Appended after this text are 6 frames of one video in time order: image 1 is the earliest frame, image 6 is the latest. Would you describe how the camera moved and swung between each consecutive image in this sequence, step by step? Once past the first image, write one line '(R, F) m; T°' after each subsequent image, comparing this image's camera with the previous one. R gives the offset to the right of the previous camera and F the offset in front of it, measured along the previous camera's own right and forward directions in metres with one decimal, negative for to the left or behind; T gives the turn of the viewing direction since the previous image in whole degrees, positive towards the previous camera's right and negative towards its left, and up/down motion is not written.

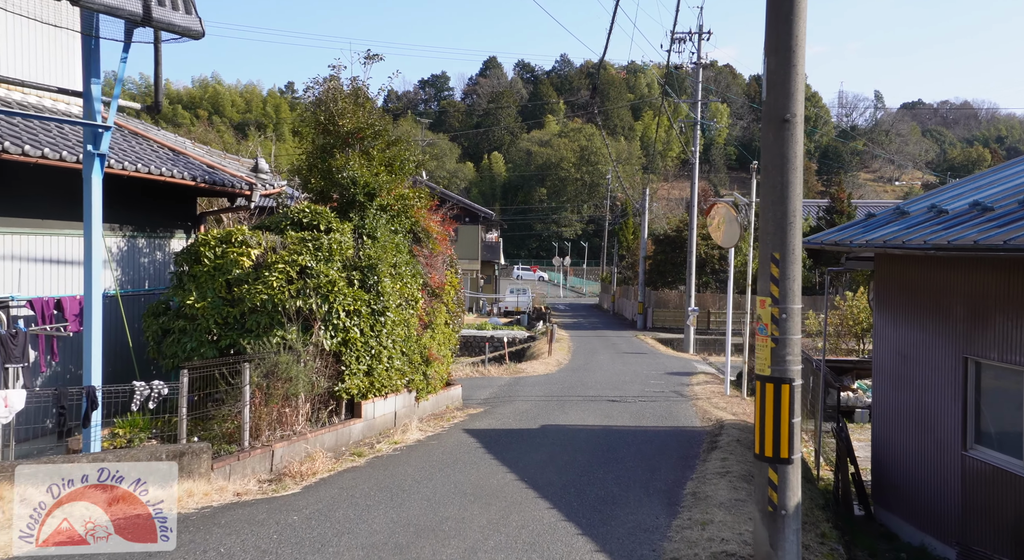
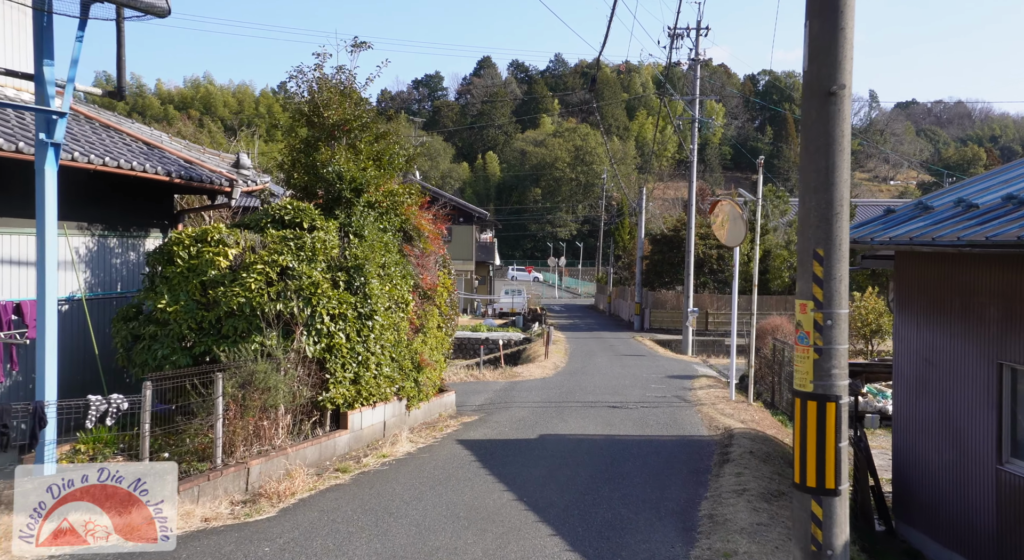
(0.0, +0.7) m; 0°
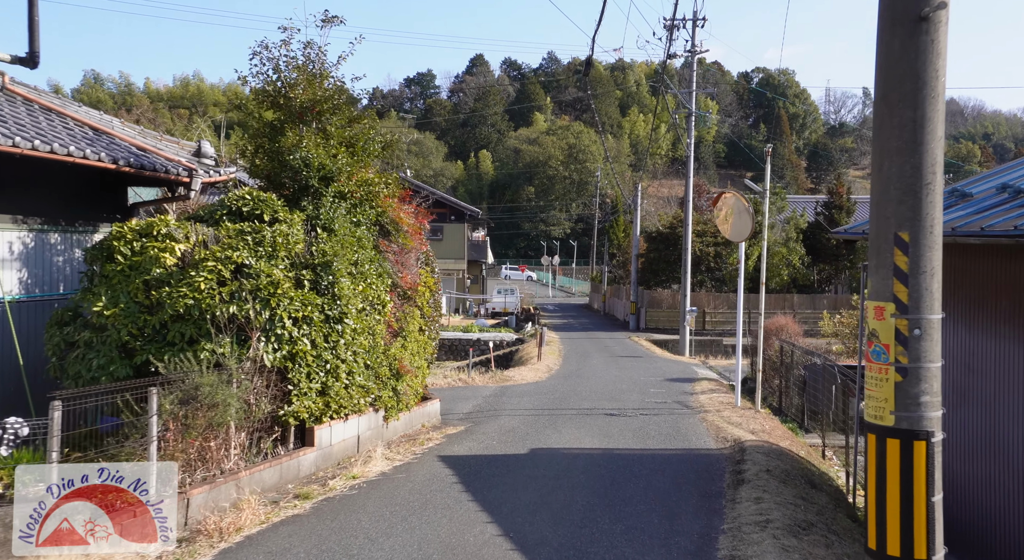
(+0.1, +1.1) m; 0°
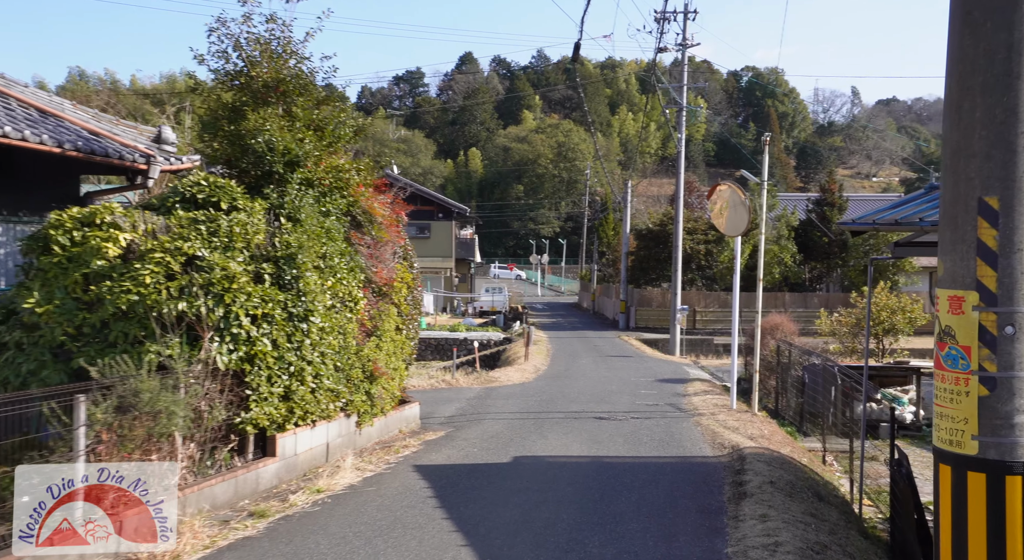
(+0.1, +0.8) m; +1°
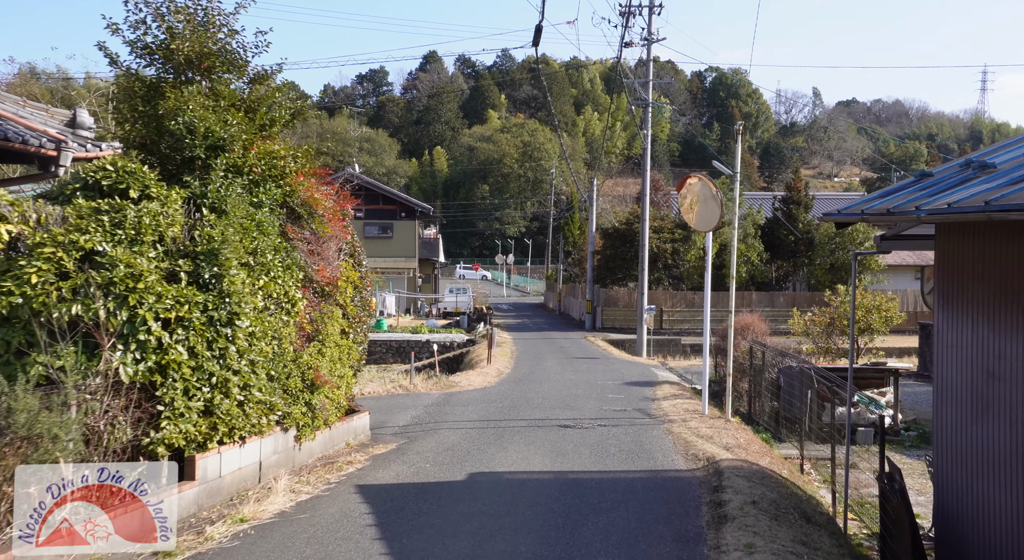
(+0.1, +0.9) m; +2°
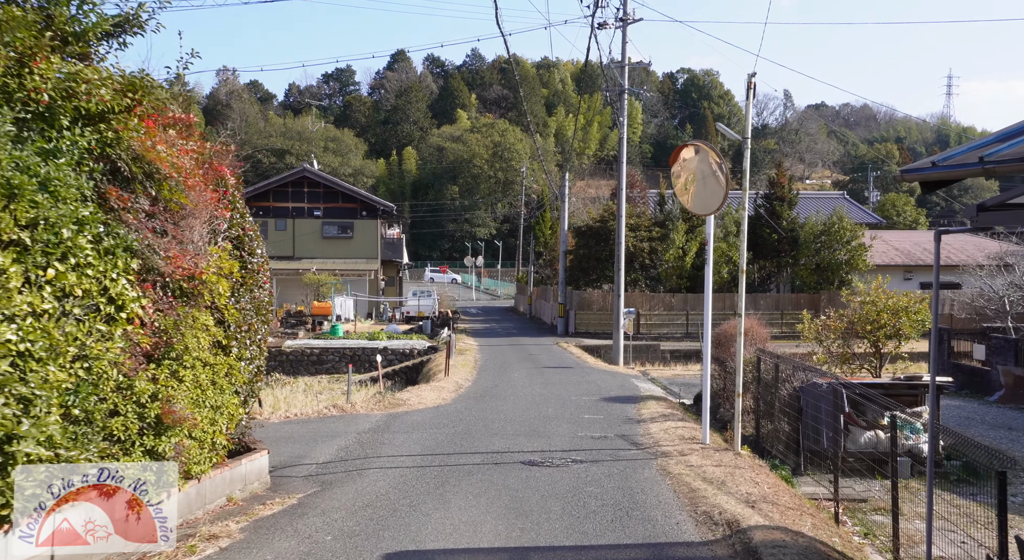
(+0.2, +3.0) m; +2°
